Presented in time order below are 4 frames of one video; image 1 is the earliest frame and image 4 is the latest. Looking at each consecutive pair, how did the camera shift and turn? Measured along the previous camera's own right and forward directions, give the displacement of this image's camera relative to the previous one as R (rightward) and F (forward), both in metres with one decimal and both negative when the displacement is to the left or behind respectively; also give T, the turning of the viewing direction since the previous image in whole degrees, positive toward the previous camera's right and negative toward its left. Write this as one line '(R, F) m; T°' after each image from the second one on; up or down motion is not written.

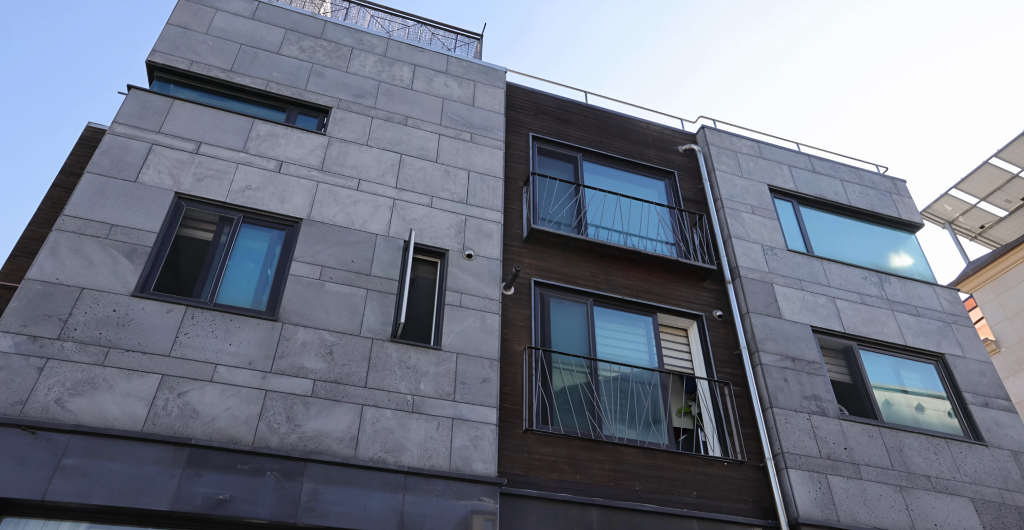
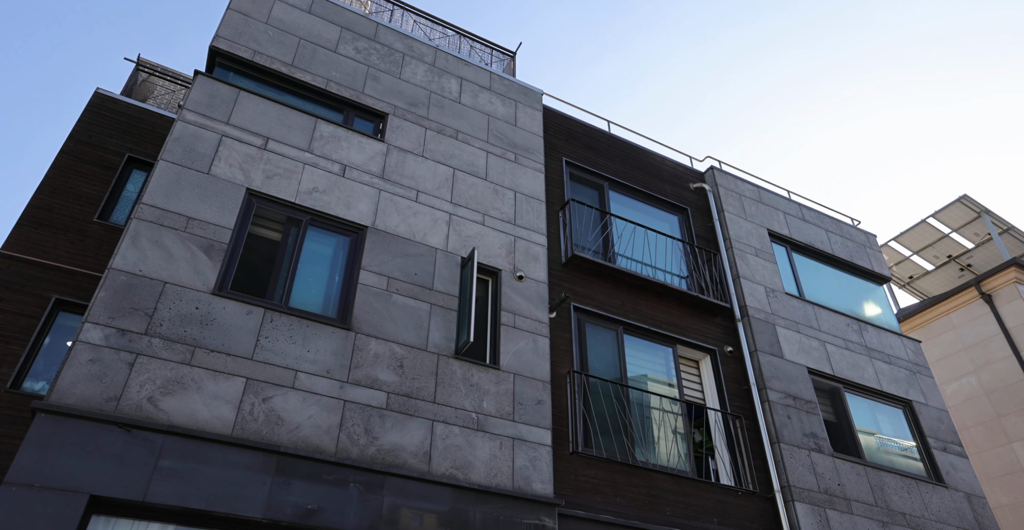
(-2.1, -0.2) m; +8°
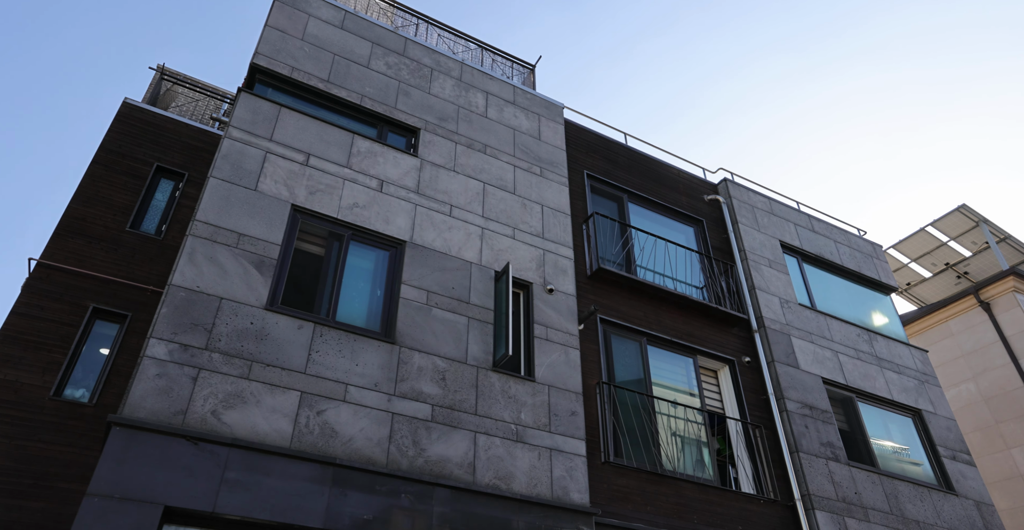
(-0.7, -0.3) m; +1°
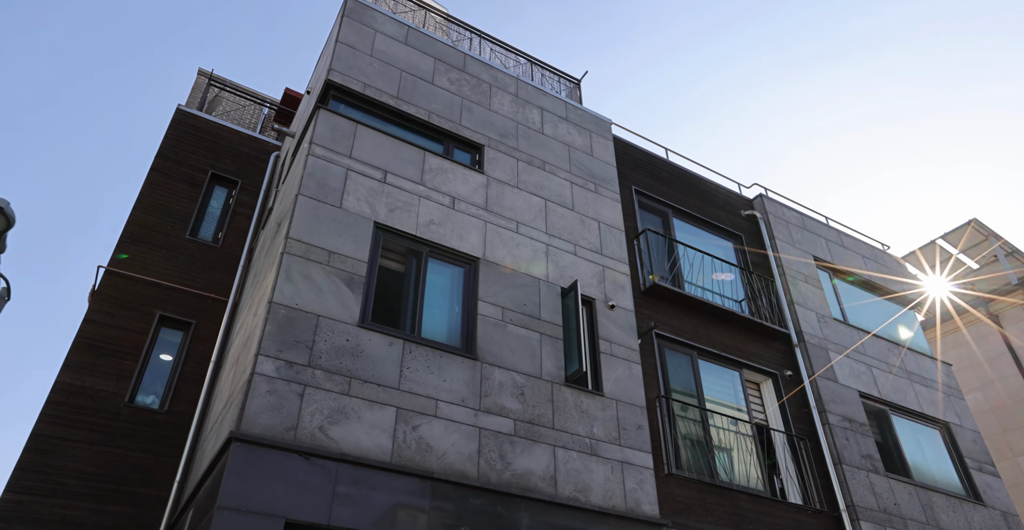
(-1.2, -0.3) m; +1°
